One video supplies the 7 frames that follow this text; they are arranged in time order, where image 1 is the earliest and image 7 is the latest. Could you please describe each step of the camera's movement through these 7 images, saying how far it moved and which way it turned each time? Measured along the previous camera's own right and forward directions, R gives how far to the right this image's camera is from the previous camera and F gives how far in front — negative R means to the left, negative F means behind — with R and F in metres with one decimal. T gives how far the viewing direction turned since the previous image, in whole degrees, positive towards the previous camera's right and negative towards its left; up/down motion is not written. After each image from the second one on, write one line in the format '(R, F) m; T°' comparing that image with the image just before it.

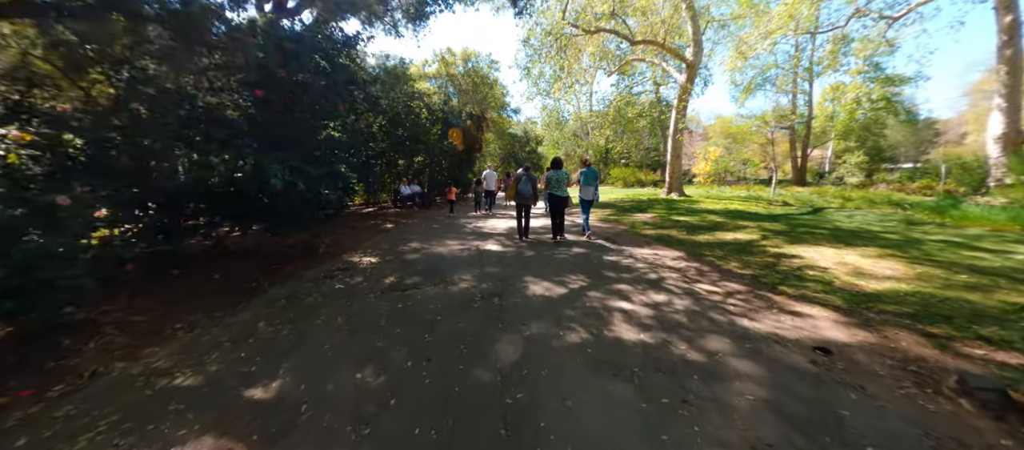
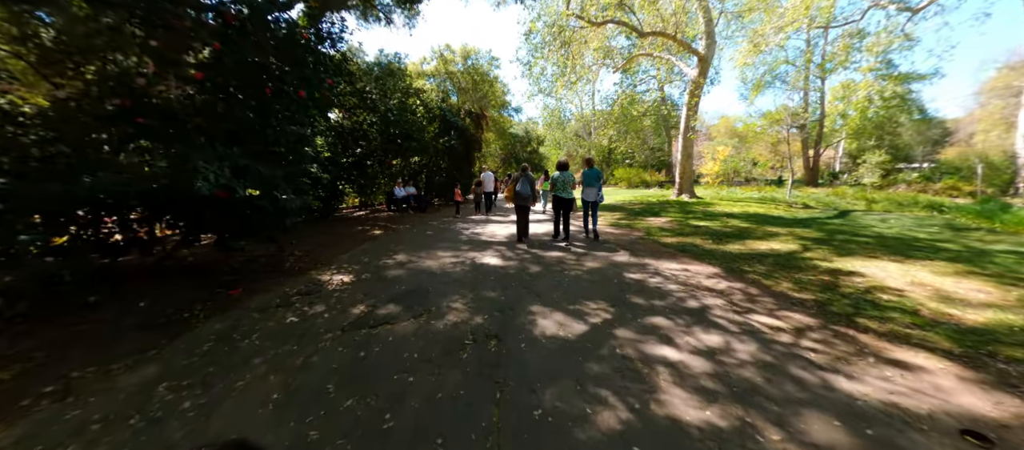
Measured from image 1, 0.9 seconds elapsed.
(0.0, +1.0) m; 0°
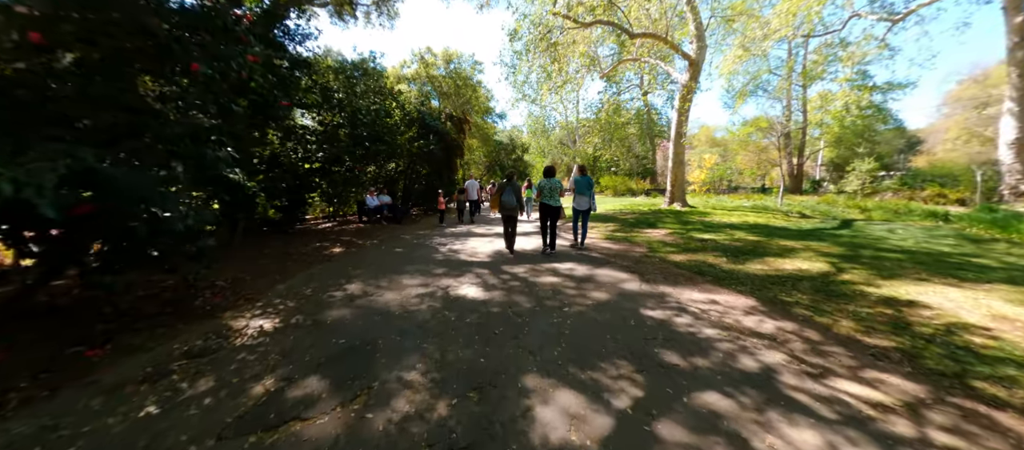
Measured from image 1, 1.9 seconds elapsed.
(0.0, +1.2) m; +3°
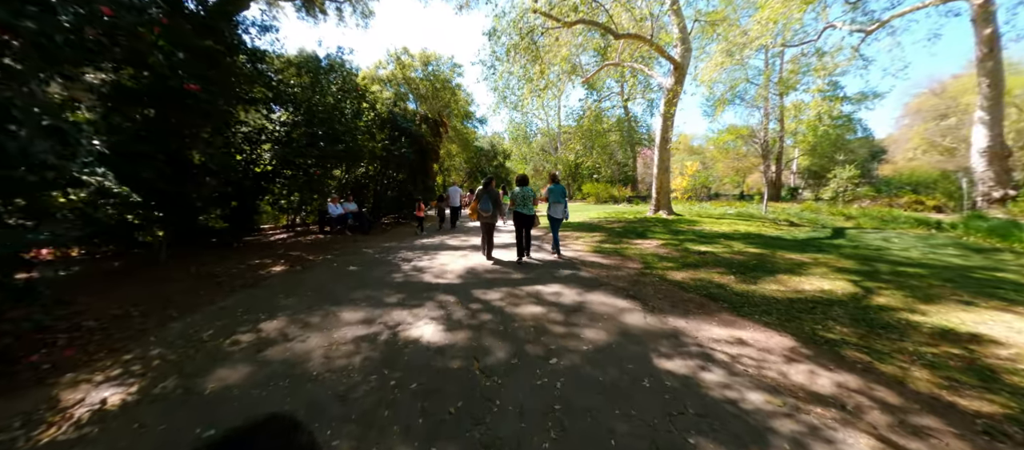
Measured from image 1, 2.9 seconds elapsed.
(+0.1, +1.0) m; +3°
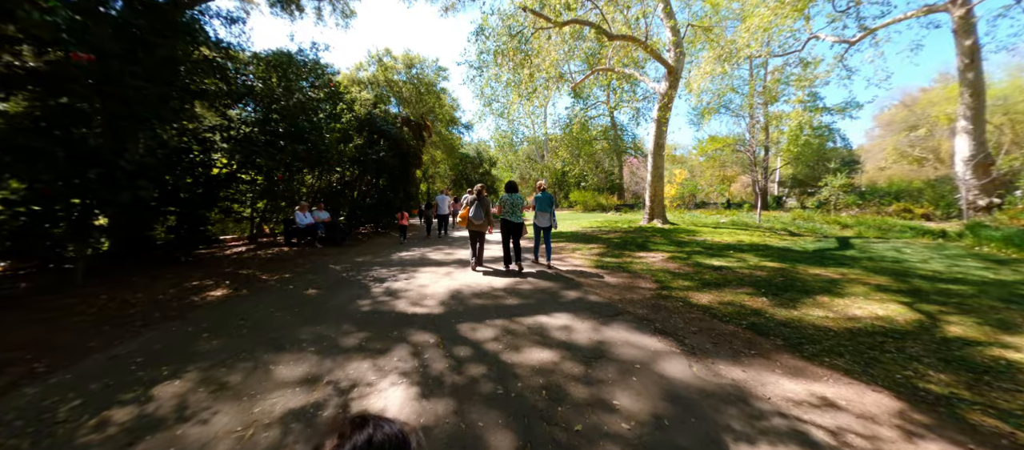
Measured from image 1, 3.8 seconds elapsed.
(-0.1, +1.0) m; +3°
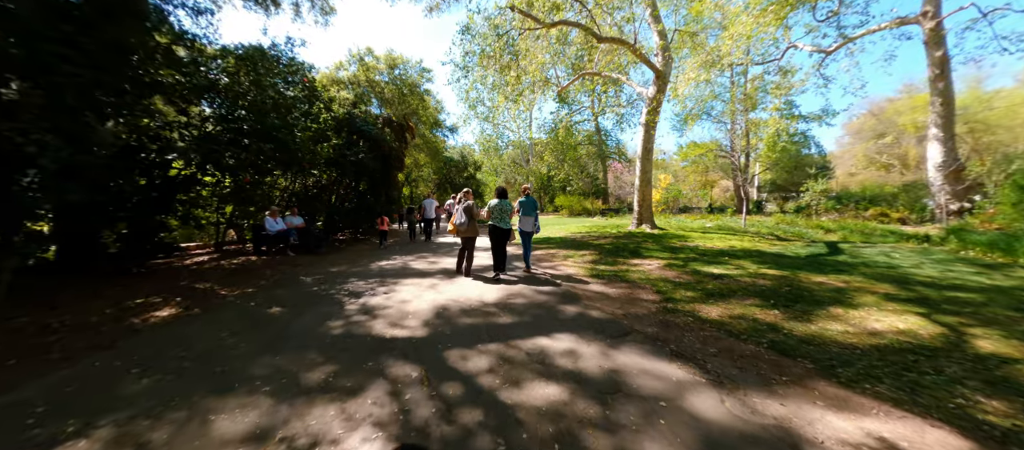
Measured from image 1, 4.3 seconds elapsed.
(-0.1, +0.5) m; +3°
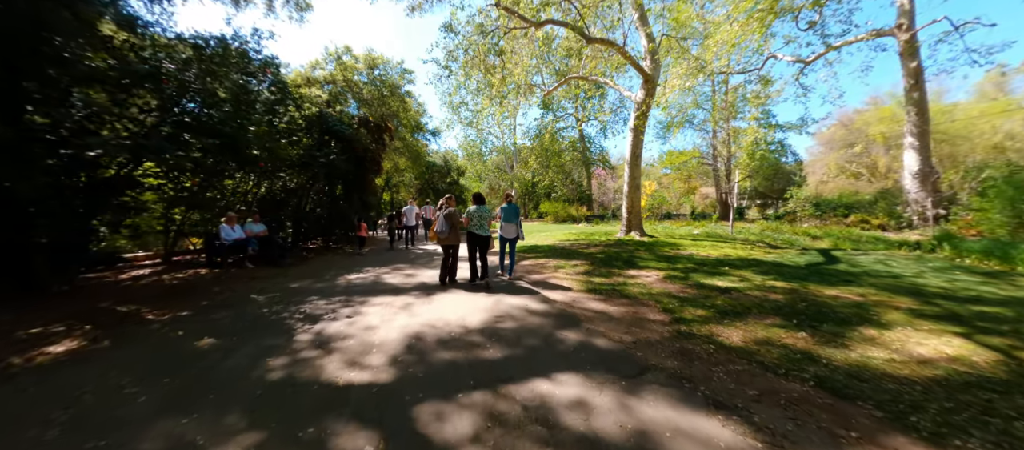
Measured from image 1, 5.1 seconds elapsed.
(-0.1, +0.7) m; +3°
